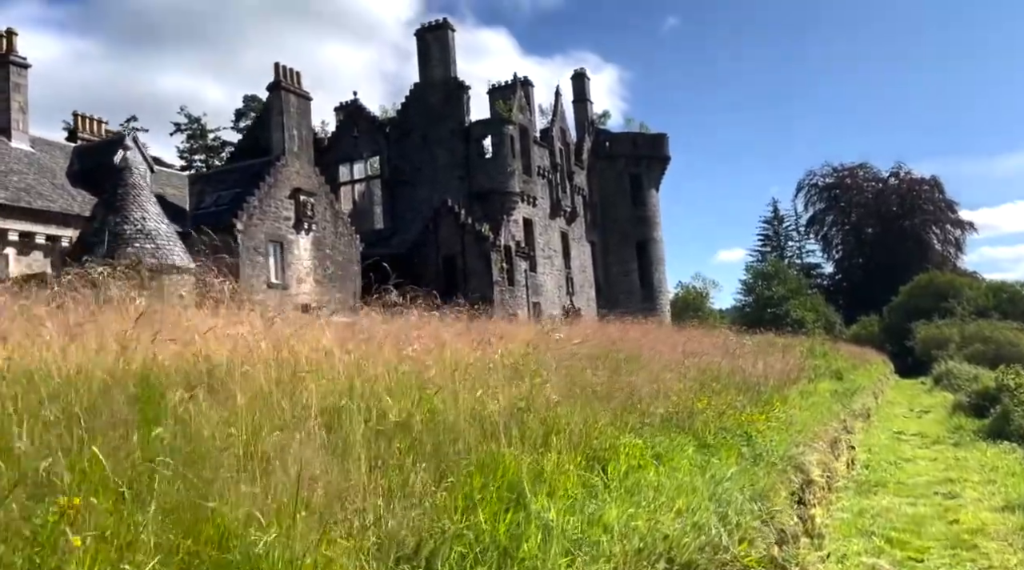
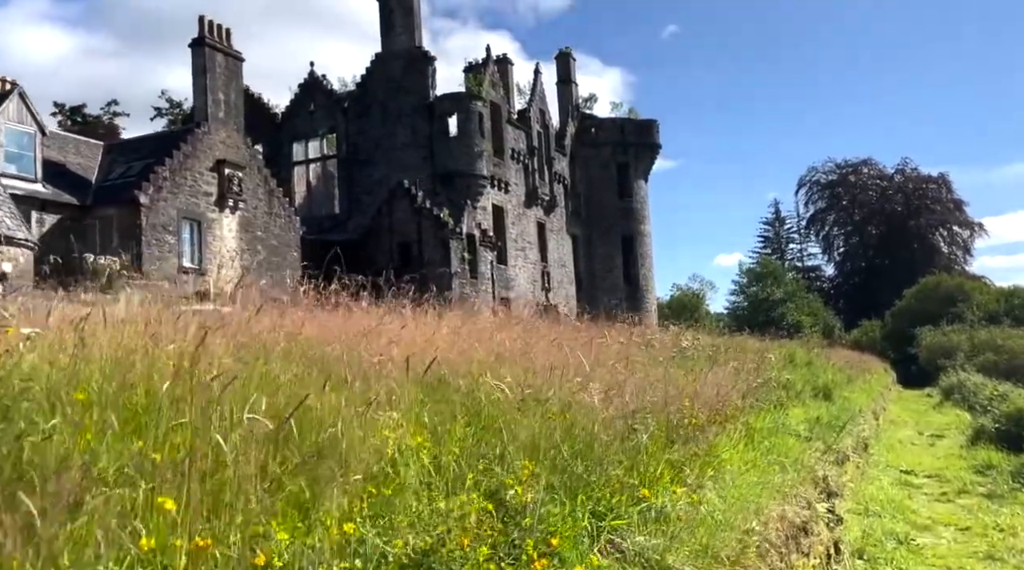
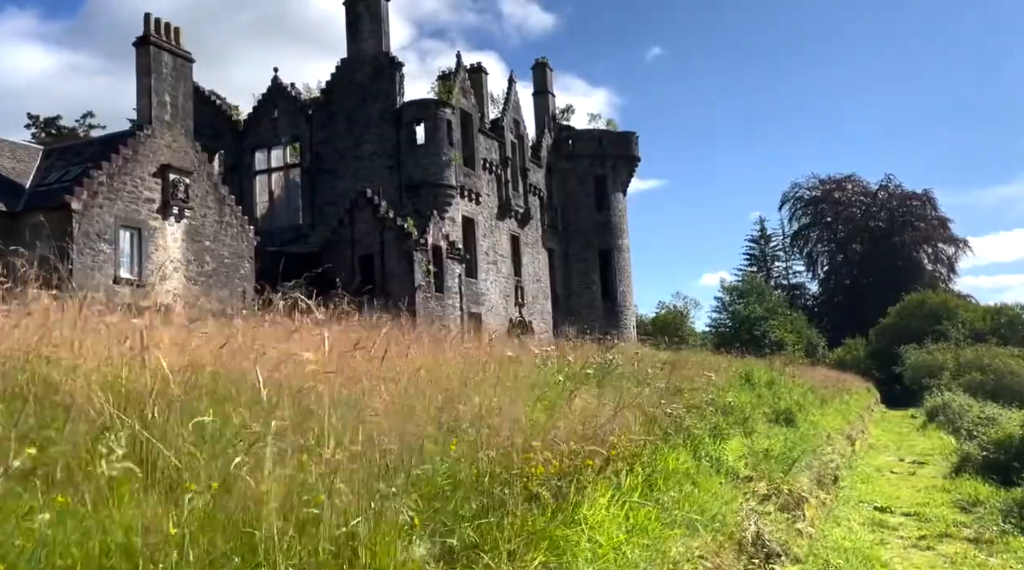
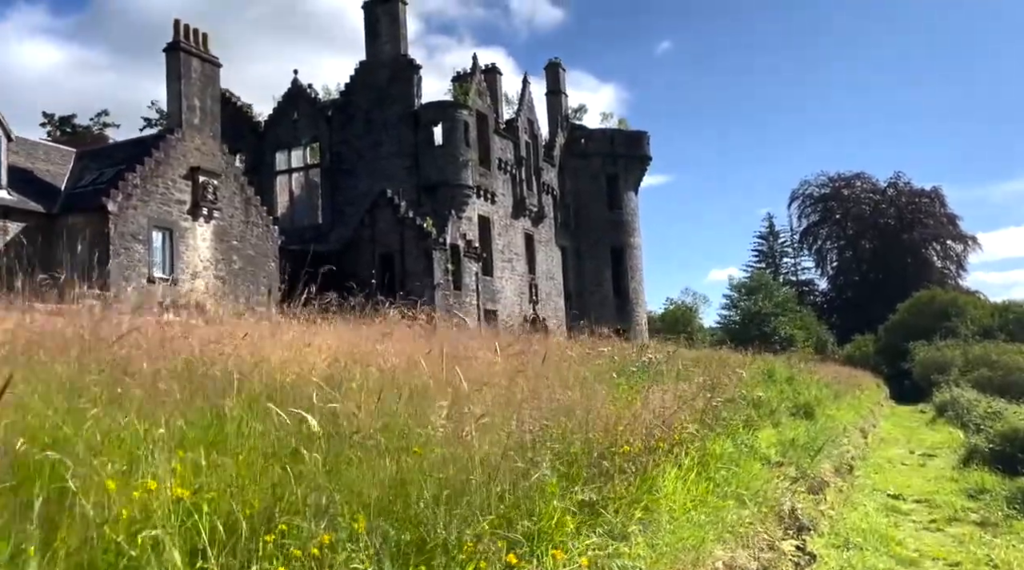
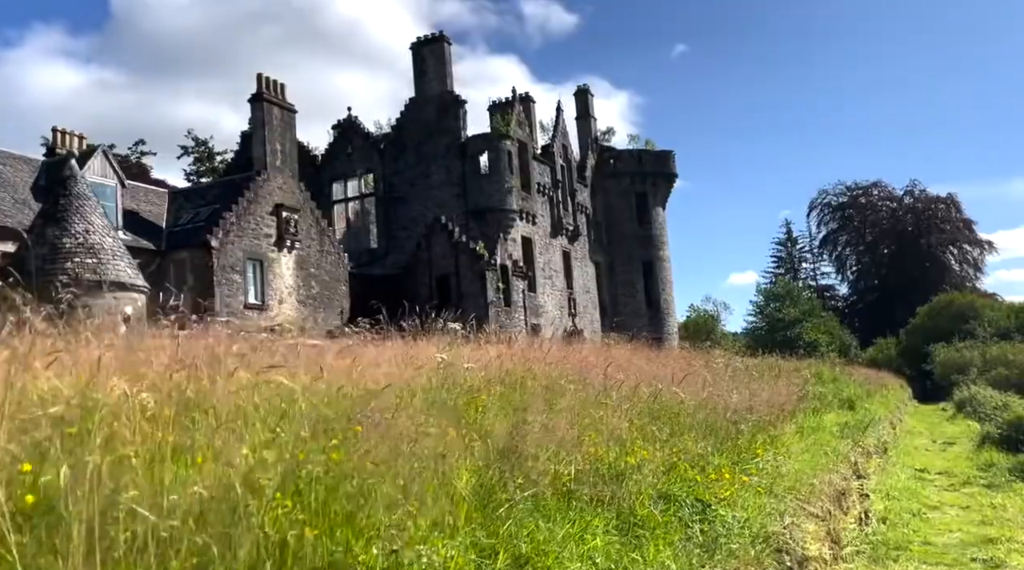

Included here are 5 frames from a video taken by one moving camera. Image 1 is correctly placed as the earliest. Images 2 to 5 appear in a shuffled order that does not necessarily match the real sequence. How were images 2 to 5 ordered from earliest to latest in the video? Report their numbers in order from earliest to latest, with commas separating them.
5, 2, 4, 3
